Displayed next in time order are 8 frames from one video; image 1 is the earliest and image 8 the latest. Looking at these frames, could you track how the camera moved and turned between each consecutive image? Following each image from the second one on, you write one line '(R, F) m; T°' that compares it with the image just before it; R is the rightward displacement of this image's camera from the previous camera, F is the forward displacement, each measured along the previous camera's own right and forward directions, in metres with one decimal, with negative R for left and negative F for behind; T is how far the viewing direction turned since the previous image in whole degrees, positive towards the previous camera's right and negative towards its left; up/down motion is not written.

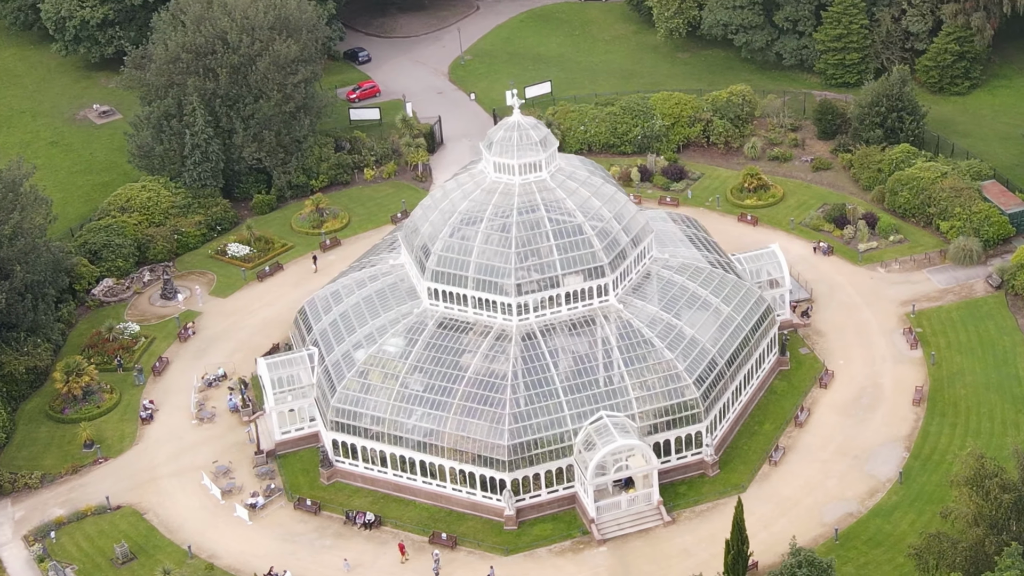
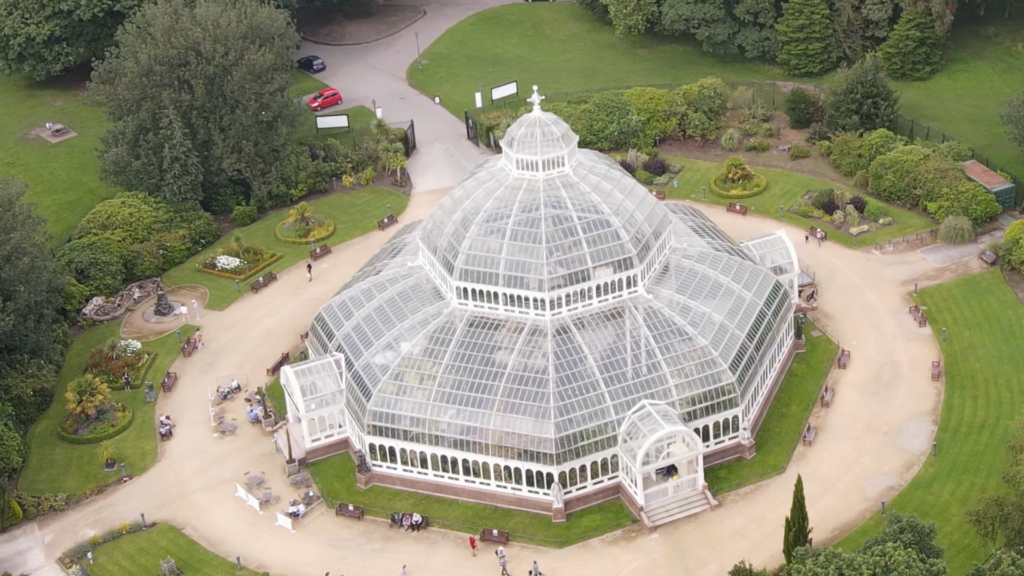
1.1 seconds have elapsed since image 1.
(-10.6, -0.2) m; +5°
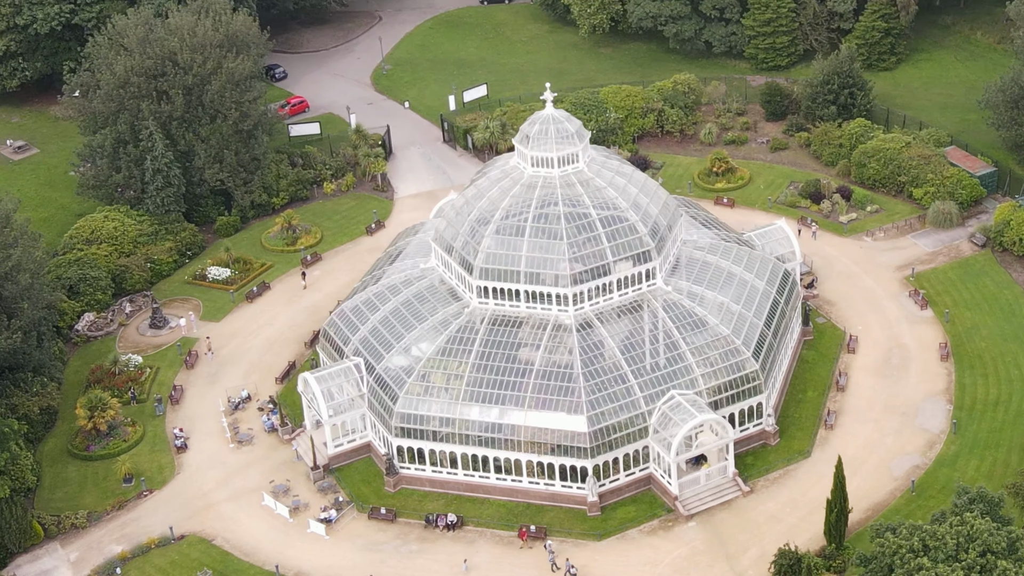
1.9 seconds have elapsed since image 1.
(-8.4, -0.2) m; +4°
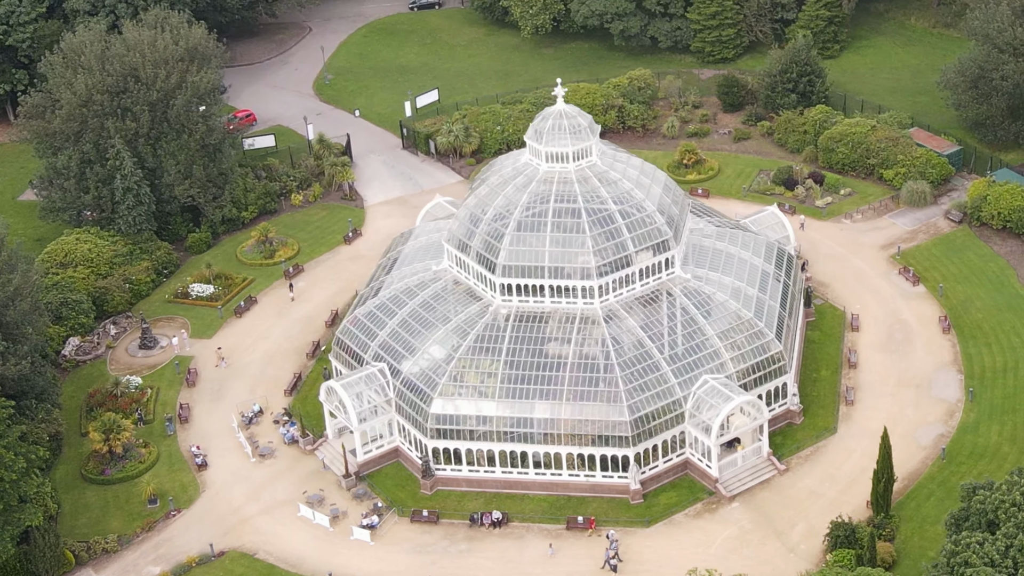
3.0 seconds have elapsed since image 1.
(-12.2, -0.1) m; +5°
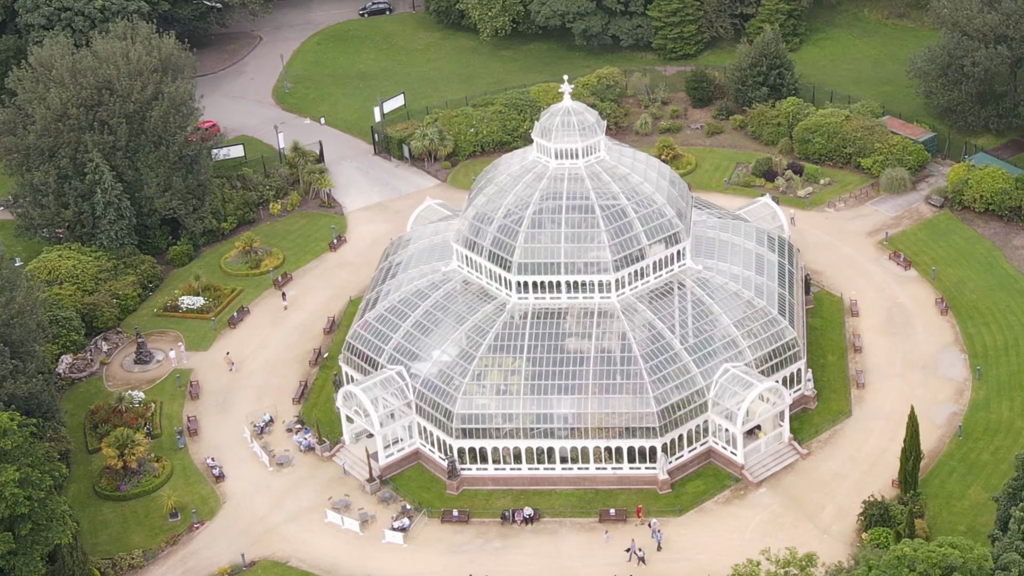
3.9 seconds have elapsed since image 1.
(-8.6, -0.2) m; +4°
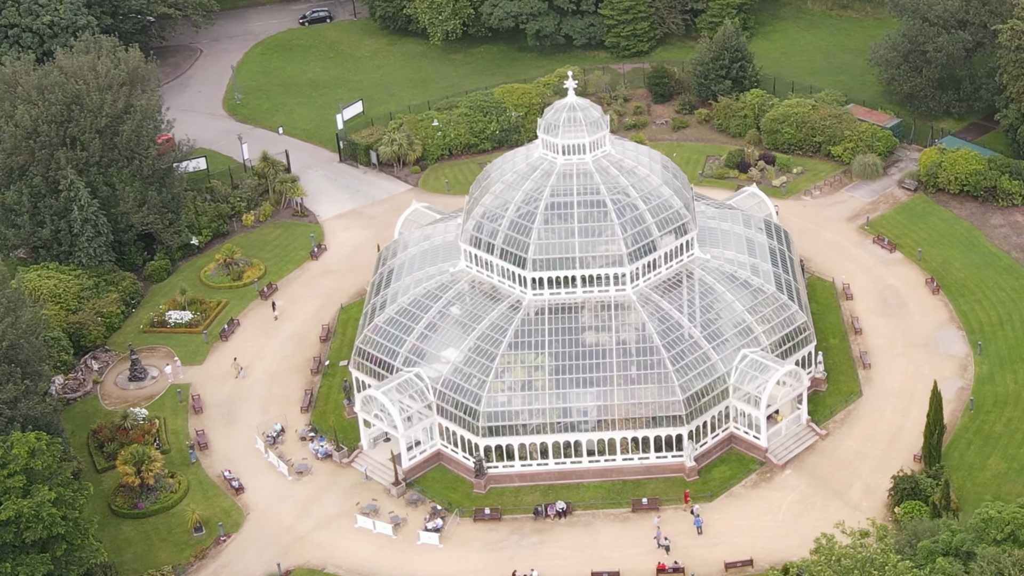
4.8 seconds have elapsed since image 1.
(-9.9, -0.2) m; +4°
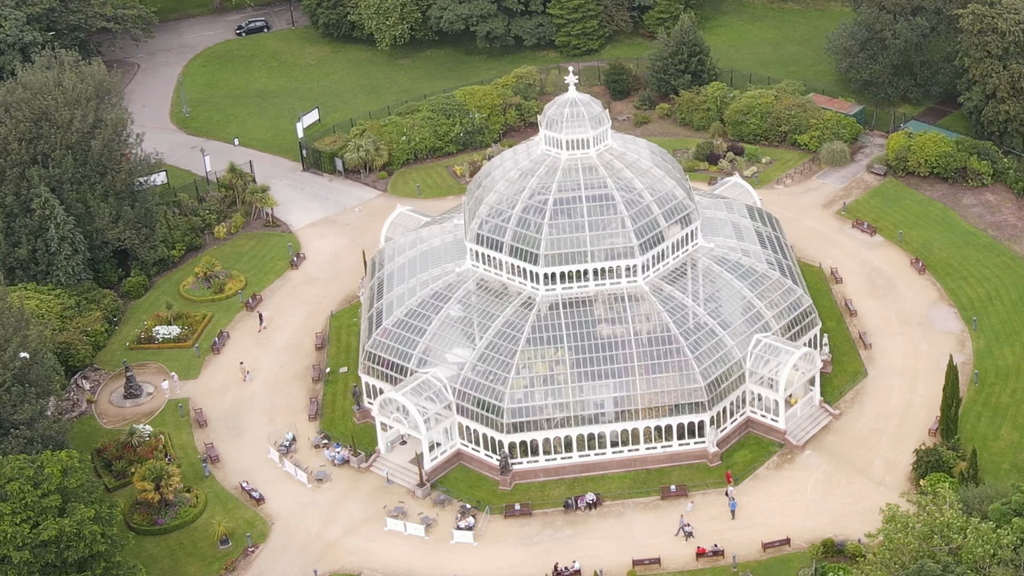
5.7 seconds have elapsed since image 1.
(-10.1, -0.1) m; +5°
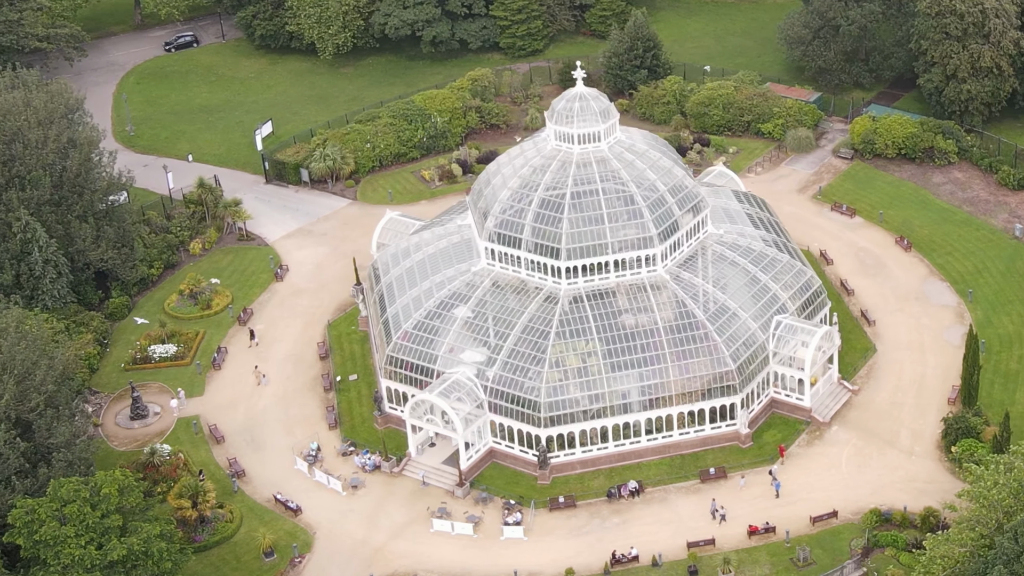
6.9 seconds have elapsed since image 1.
(-12.8, -0.2) m; +6°
